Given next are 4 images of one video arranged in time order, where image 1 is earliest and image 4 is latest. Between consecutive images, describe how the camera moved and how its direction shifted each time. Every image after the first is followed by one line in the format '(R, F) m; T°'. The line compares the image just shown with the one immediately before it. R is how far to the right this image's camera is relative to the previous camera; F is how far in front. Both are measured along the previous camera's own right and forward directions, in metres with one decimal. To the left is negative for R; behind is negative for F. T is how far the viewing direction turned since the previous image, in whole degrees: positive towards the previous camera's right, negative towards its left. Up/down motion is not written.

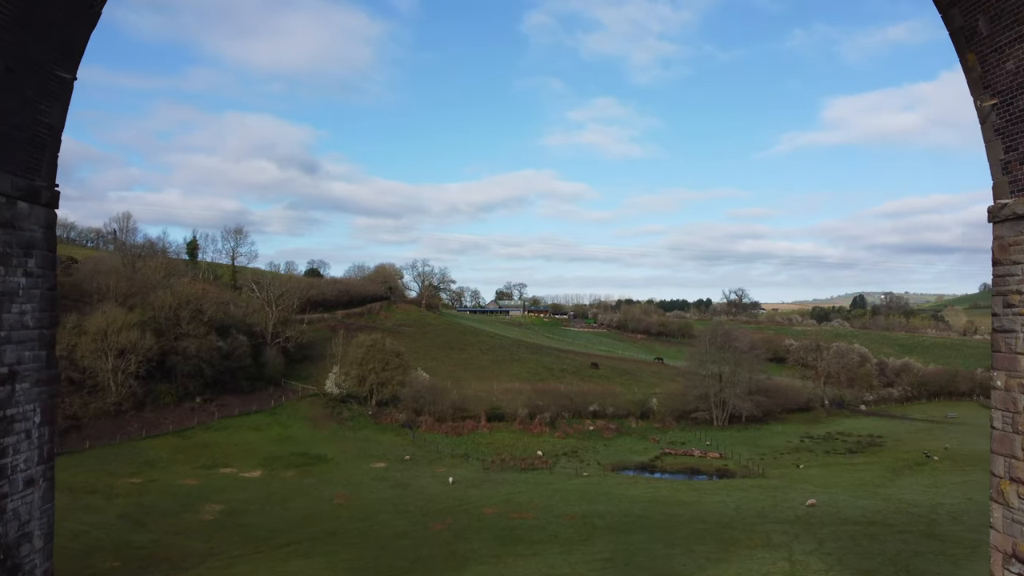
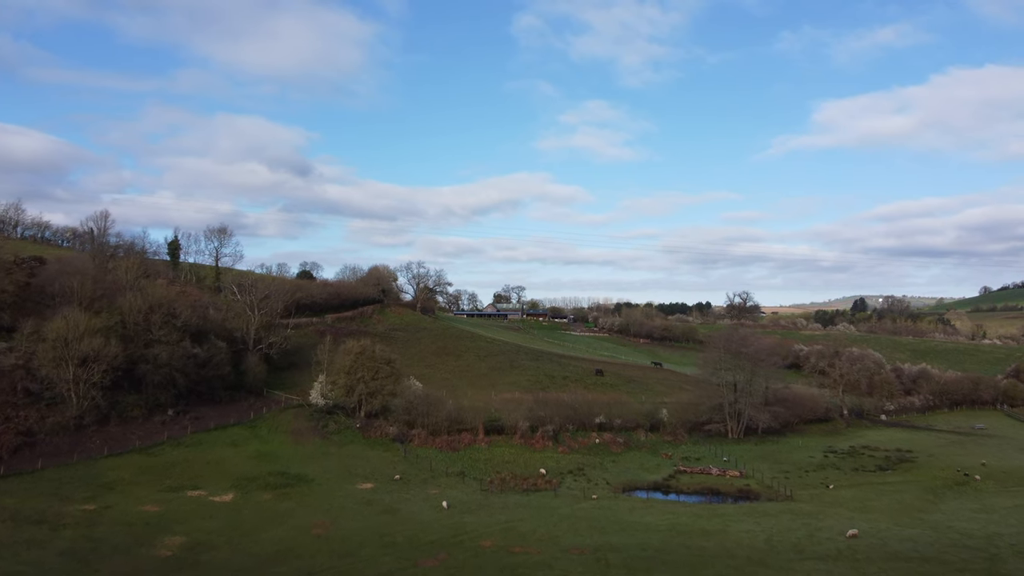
(-0.3, +4.2) m; 0°
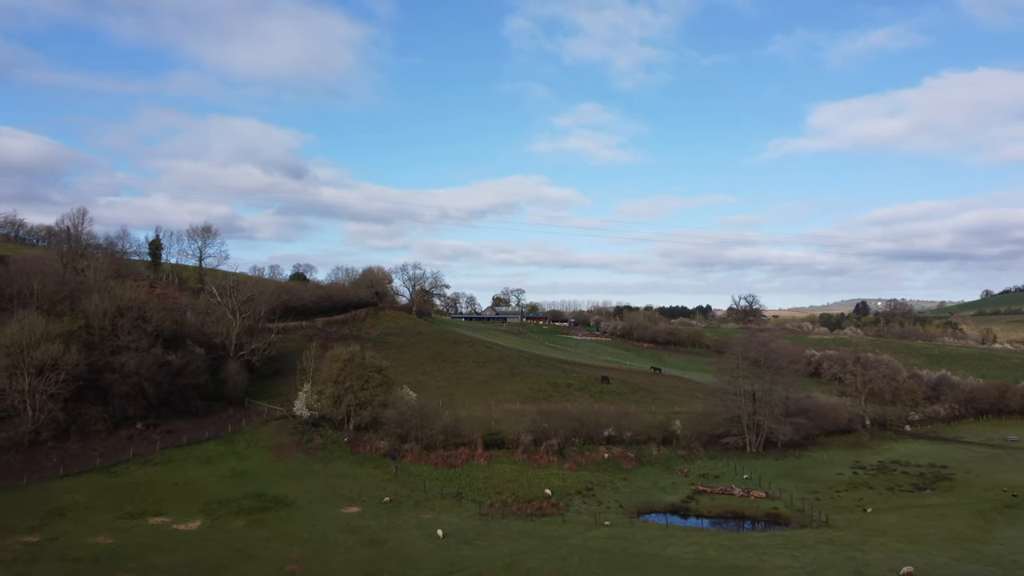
(-0.3, +4.1) m; 0°
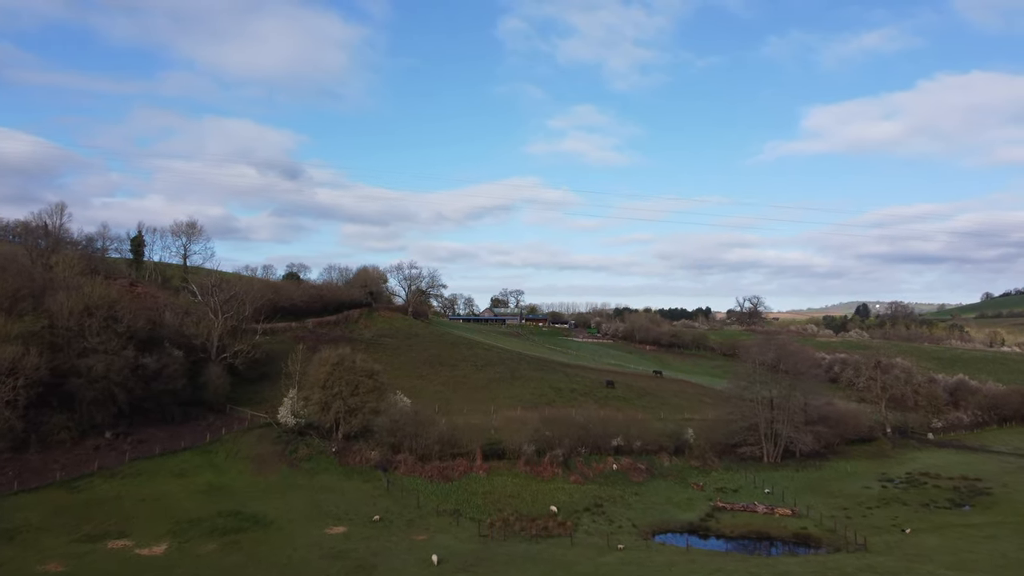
(-0.3, +3.5) m; 0°
